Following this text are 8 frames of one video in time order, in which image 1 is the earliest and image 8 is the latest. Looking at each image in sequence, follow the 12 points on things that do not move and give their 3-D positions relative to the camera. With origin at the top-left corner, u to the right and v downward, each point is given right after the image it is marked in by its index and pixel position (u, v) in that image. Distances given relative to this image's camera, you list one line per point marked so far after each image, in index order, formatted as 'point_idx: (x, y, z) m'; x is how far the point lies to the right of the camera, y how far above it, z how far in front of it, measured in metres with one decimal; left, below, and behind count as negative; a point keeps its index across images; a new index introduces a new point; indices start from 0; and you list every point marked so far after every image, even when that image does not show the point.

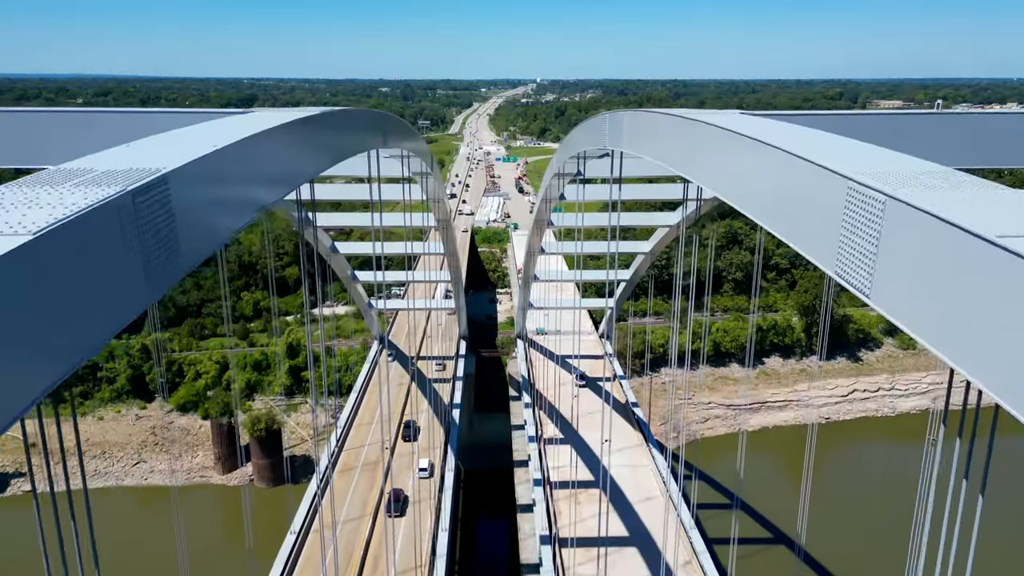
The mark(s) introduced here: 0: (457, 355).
0: (-1.0, -1.3, +13.0) m
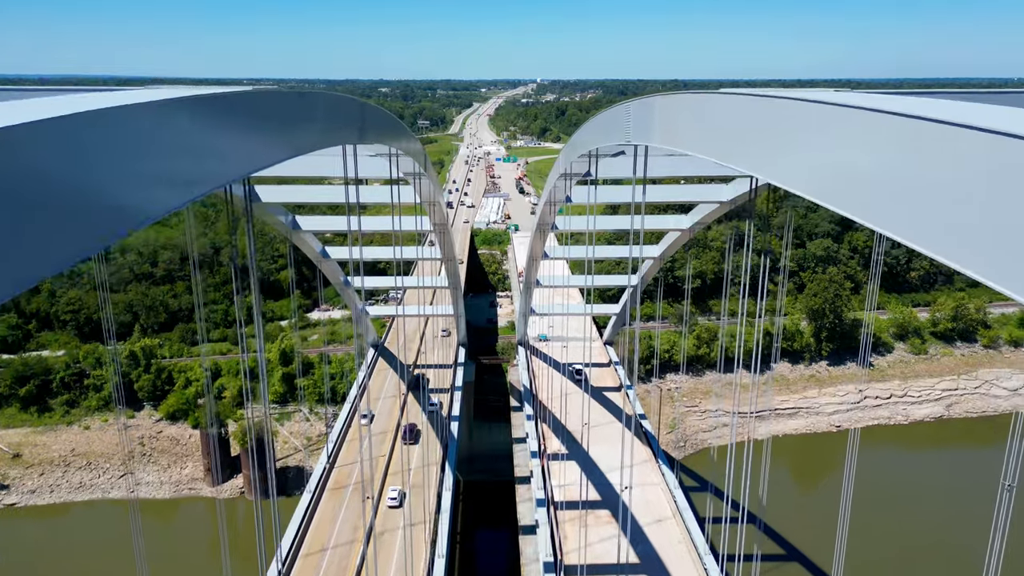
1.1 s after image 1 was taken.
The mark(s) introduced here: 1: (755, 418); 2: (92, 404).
0: (-1.0, -1.4, +12.5) m
1: (+6.0, -3.2, +16.7) m
2: (-9.5, -2.6, +15.5) m
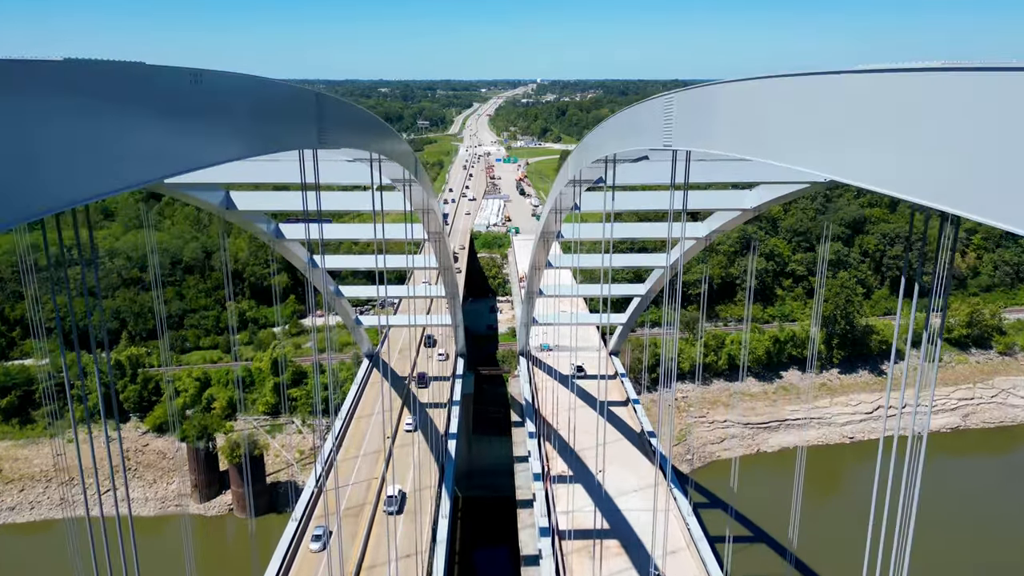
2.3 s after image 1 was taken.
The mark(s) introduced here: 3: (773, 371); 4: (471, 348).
0: (-1.0, -1.5, +11.9) m
1: (+6.0, -3.4, +16.1) m
2: (-9.5, -2.8, +14.9) m
3: (+6.8, -2.2, +17.8) m
4: (-1.1, -1.5, +17.5) m
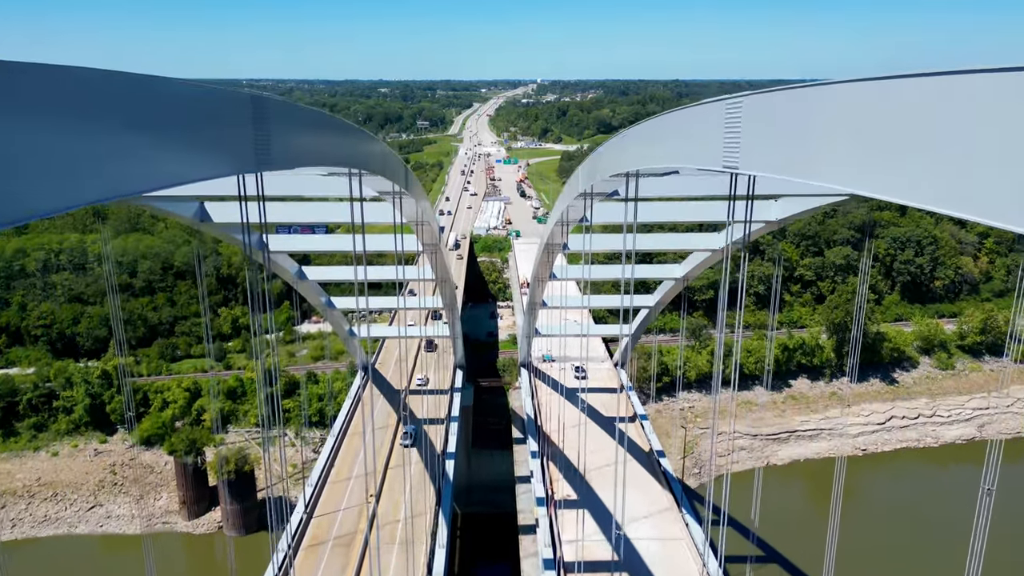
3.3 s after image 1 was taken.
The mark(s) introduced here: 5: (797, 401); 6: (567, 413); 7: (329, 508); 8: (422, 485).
0: (-1.0, -1.7, +11.4) m
1: (+6.0, -3.5, +15.6) m
2: (-9.5, -2.9, +14.4) m
3: (+6.9, -2.3, +17.3) m
4: (-1.0, -1.7, +17.0) m
5: (+7.1, -2.8, +16.8) m
6: (+0.8, -1.9, +10.4) m
7: (-2.2, -2.7, +8.3) m
8: (-1.2, -2.5, +8.7) m
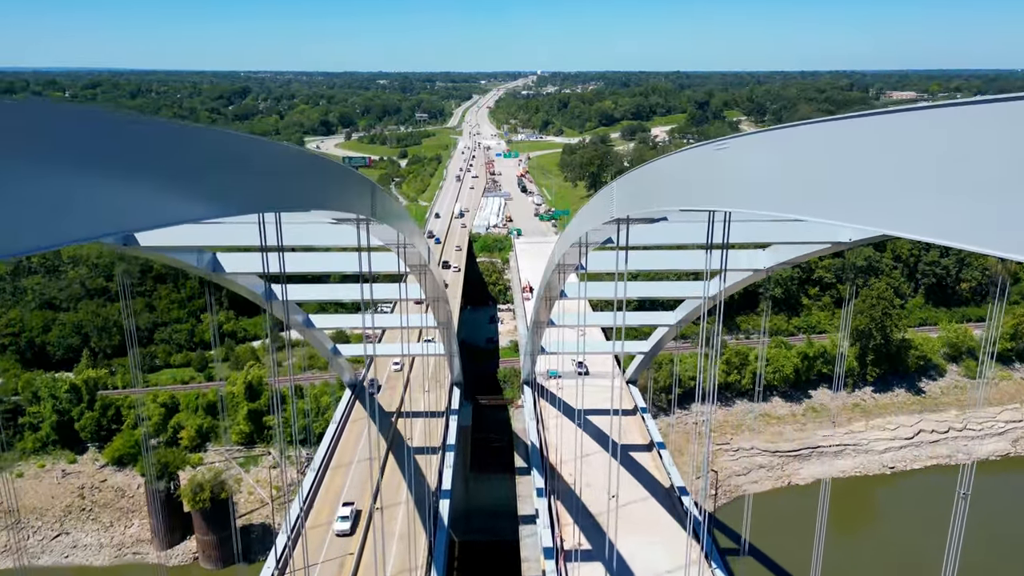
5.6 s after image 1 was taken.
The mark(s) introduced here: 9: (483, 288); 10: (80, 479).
0: (-0.9, -1.9, +10.3) m
1: (+6.1, -3.6, +14.5) m
2: (-9.5, -3.1, +13.3) m
3: (+6.9, -2.4, +16.2) m
4: (-1.0, -1.8, +15.9) m
5: (+7.1, -2.9, +15.8) m
6: (+0.9, -2.1, +9.3) m
7: (-2.2, -2.9, +7.2) m
8: (-1.2, -2.7, +7.6) m
9: (-0.8, 0.0, +19.9) m
10: (-8.2, -3.6, +13.0) m
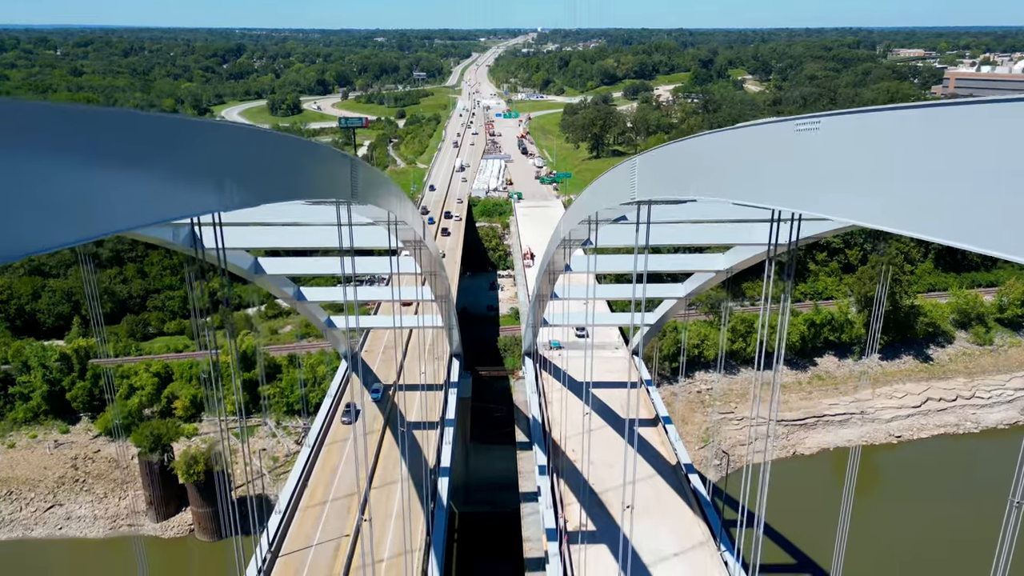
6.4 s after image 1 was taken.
0: (-0.9, -1.4, +10.0) m
1: (+6.1, -2.9, +14.3) m
2: (-9.5, -2.5, +13.0) m
3: (+6.9, -1.6, +15.9) m
4: (-1.0, -1.0, +15.5) m
5: (+7.1, -2.1, +15.5) m
6: (+0.9, -1.7, +9.0) m
7: (-2.2, -2.6, +7.0) m
8: (-1.1, -2.4, +7.4) m
9: (-0.8, +1.0, +19.5) m
10: (-8.2, -3.0, +12.8) m
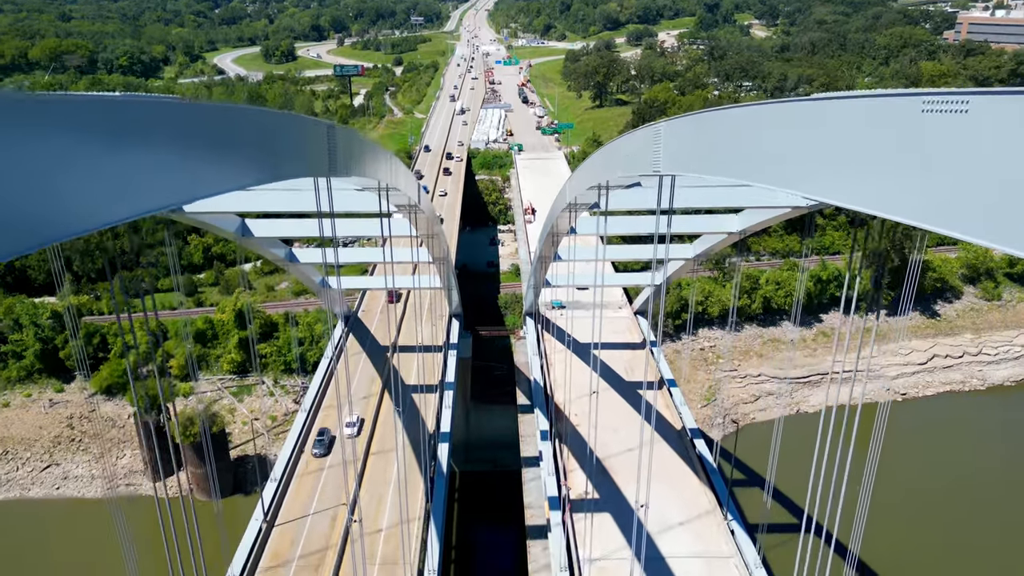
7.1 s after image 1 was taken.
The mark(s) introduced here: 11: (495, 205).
0: (-0.9, -0.8, +9.7) m
1: (+6.1, -2.0, +14.2) m
2: (-9.4, -1.7, +12.9) m
3: (+6.9, -0.6, +15.7) m
4: (-1.0, 0.0, +15.3) m
5: (+7.1, -1.1, +15.3) m
6: (+0.9, -1.2, +8.8) m
7: (-2.1, -2.2, +6.8) m
8: (-1.1, -2.0, +7.2) m
9: (-0.8, +2.3, +19.1) m
10: (-8.2, -2.2, +12.6) m
11: (-0.5, +2.4, +19.4) m
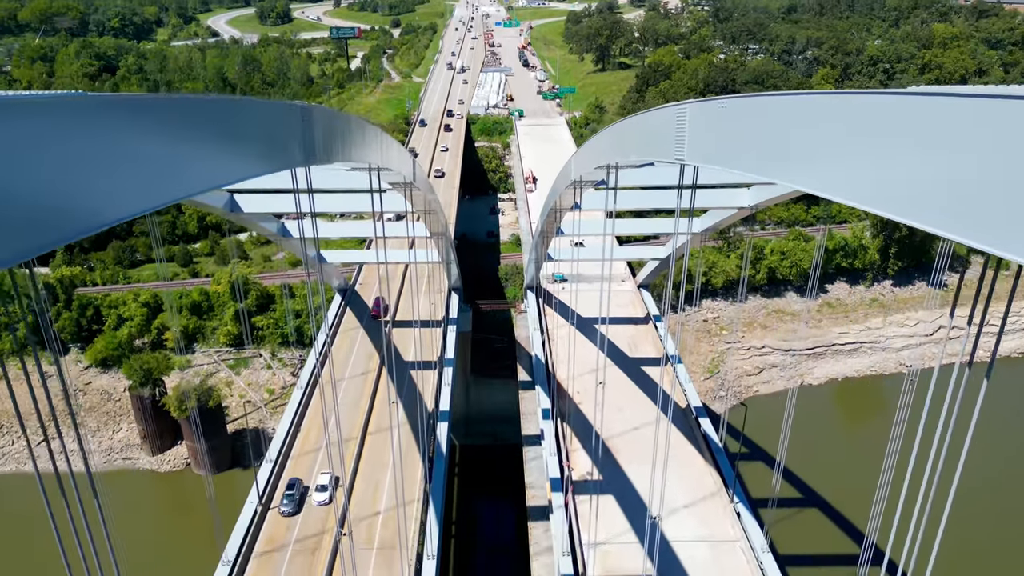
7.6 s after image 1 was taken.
0: (-0.9, -0.4, +9.5) m
1: (+6.1, -1.4, +14.0) m
2: (-9.4, -1.1, +12.7) m
3: (+6.9, +0.1, +15.4) m
4: (-1.0, +0.6, +15.0) m
5: (+7.1, -0.4, +15.1) m
6: (+0.9, -0.8, +8.6) m
7: (-2.1, -2.0, +6.6) m
8: (-1.1, -1.8, +7.1) m
9: (-0.8, +3.1, +18.7) m
10: (-8.2, -1.7, +12.5) m
11: (-0.5, +3.2, +19.0) m
